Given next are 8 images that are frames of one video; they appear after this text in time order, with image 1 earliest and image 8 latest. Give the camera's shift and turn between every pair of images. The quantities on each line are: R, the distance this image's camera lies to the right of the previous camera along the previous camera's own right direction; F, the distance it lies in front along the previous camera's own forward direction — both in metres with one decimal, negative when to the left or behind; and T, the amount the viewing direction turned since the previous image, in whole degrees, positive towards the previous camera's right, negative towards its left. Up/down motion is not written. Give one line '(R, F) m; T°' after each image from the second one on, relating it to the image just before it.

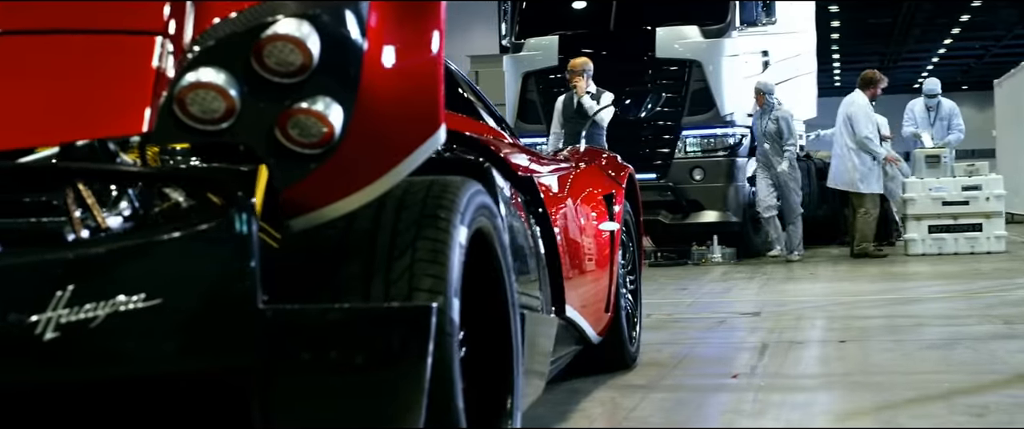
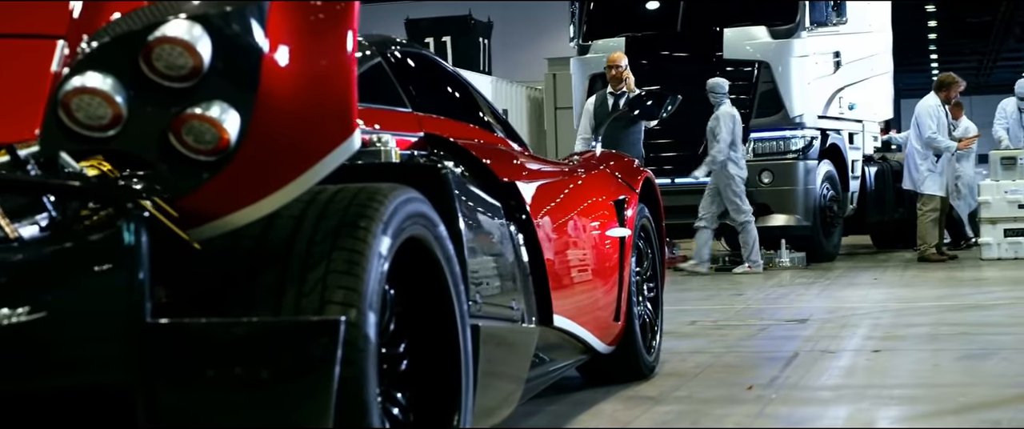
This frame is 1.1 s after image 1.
(+0.3, +0.1) m; -3°
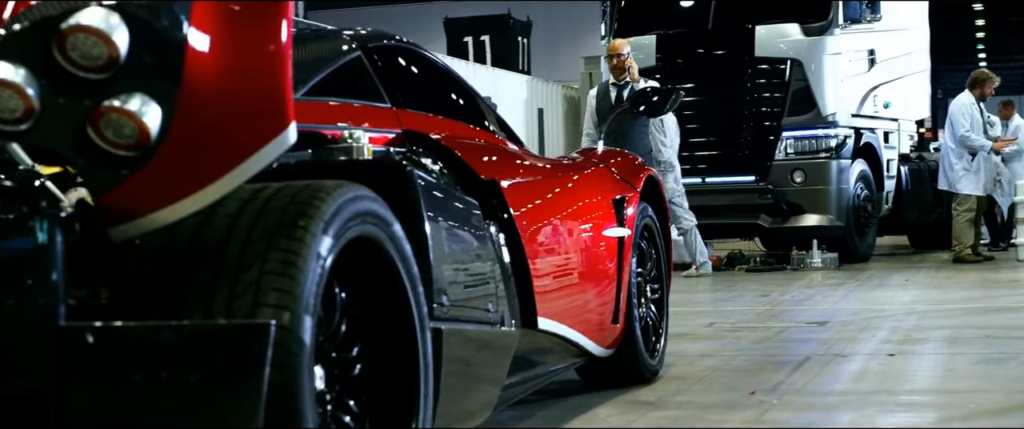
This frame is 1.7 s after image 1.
(+0.2, +0.1) m; -2°
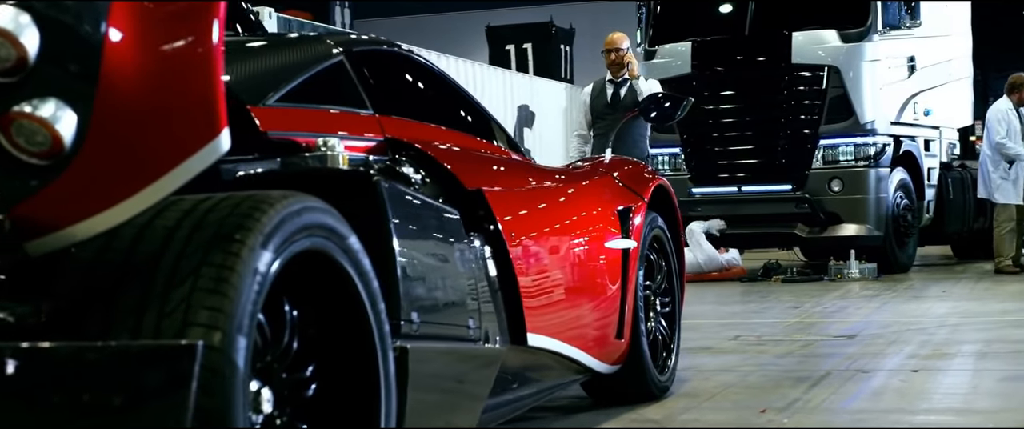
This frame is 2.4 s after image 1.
(+0.1, +0.2) m; -2°
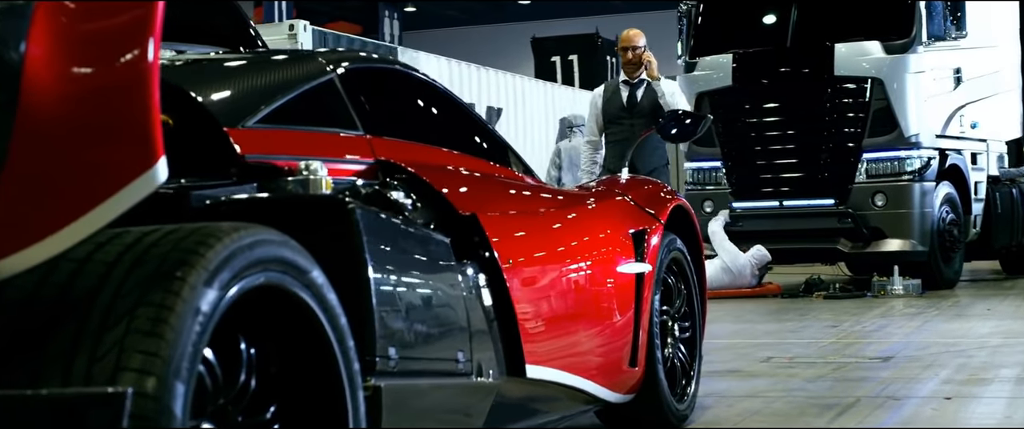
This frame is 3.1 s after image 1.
(+0.1, +0.2) m; -2°
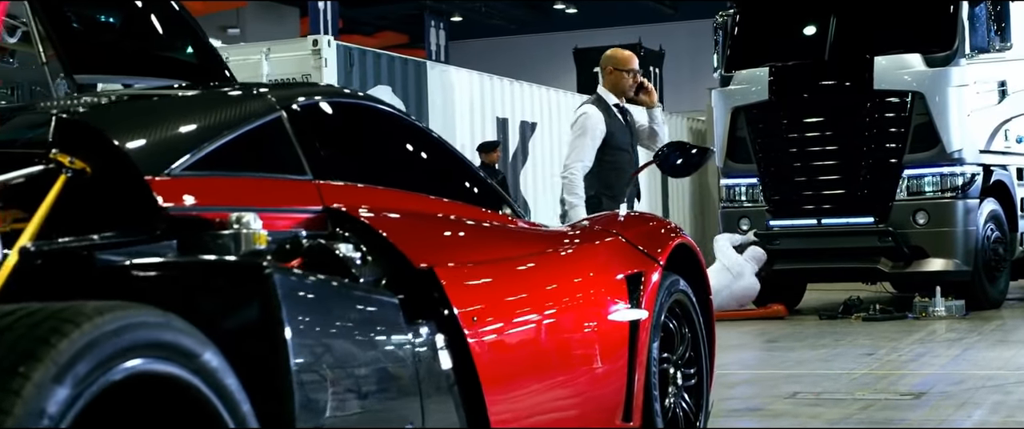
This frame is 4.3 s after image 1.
(+0.2, +0.3) m; -2°
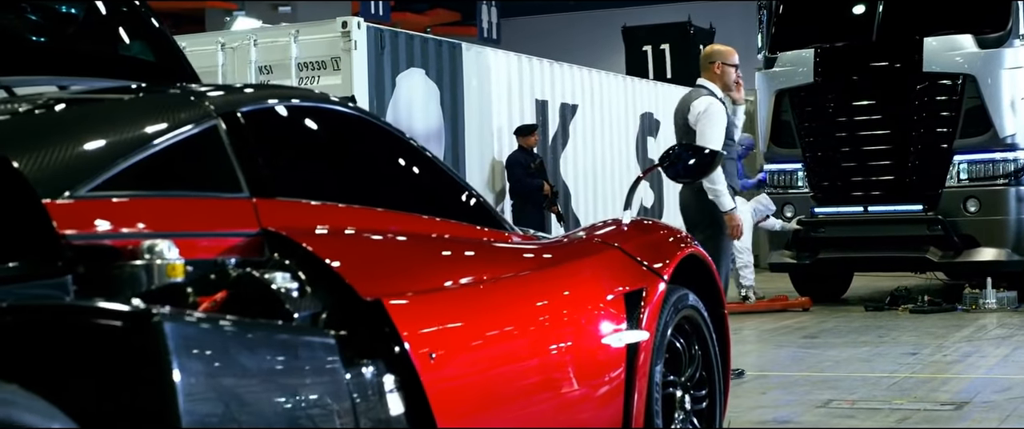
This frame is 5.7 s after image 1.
(+0.2, +0.4) m; -2°
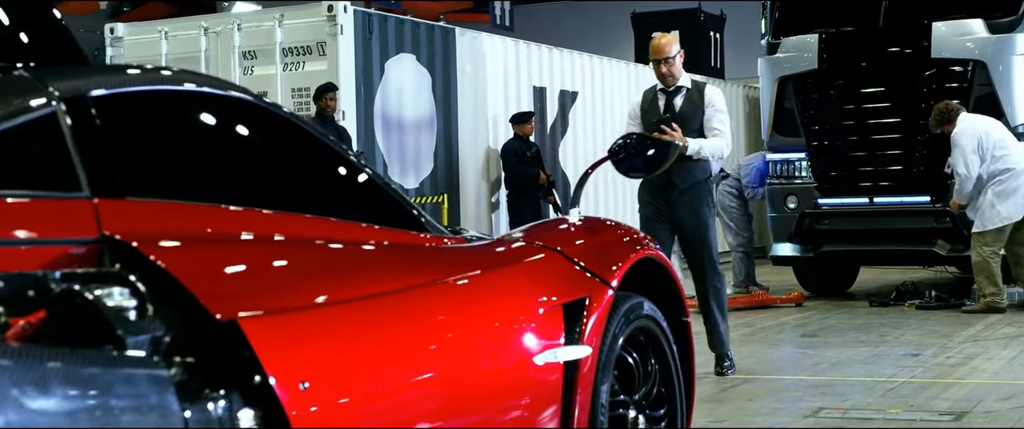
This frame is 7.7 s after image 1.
(+0.2, +0.5) m; -1°
